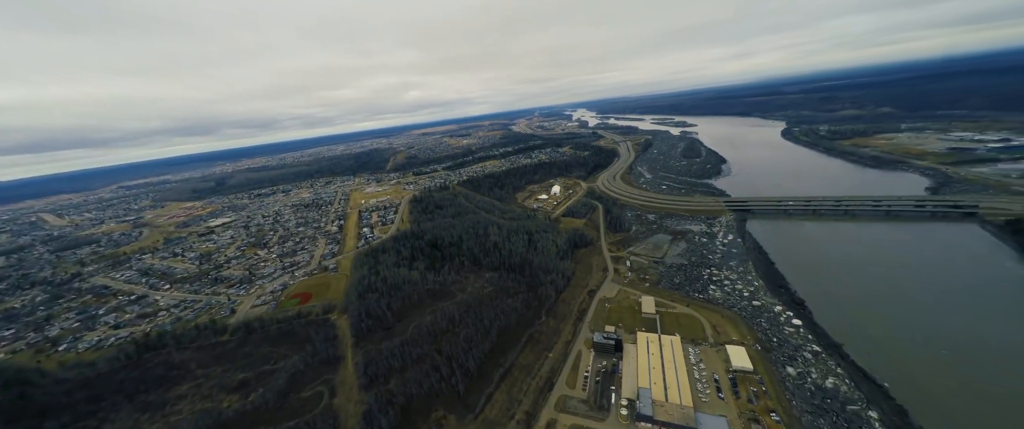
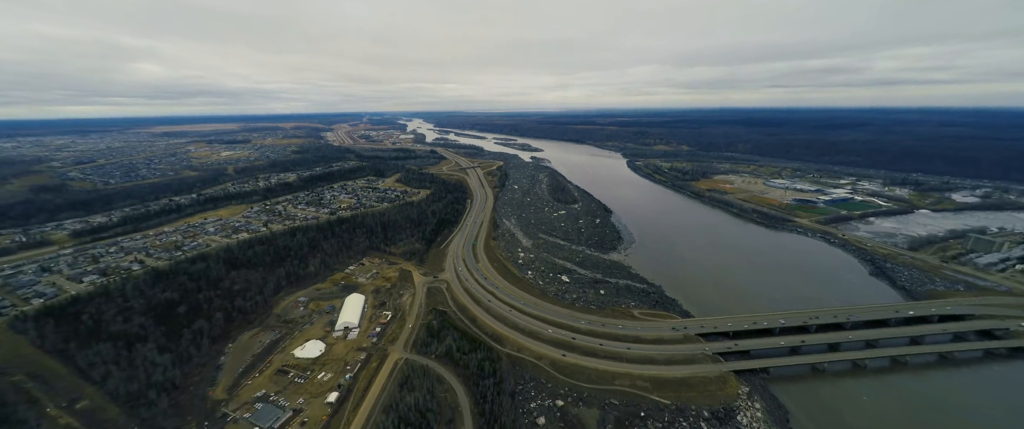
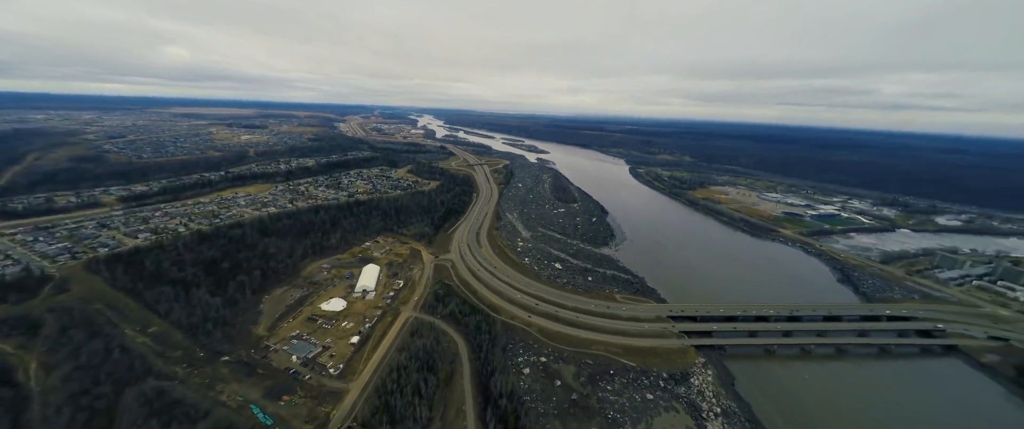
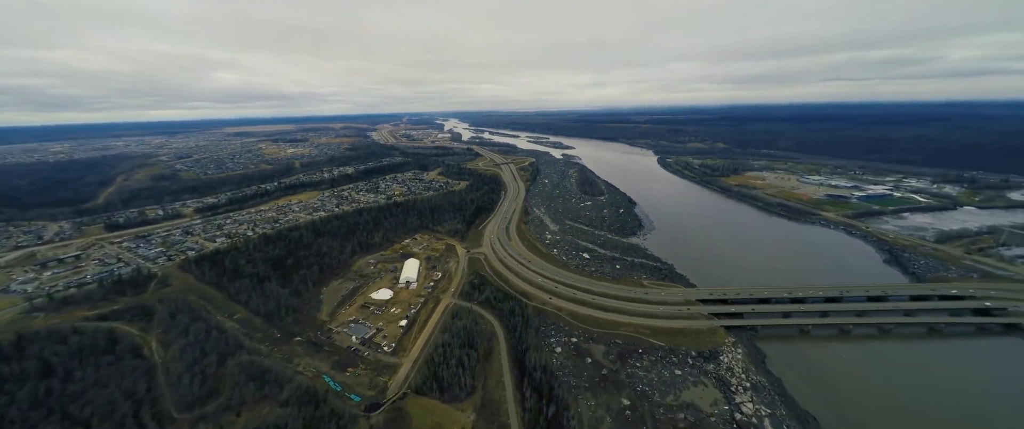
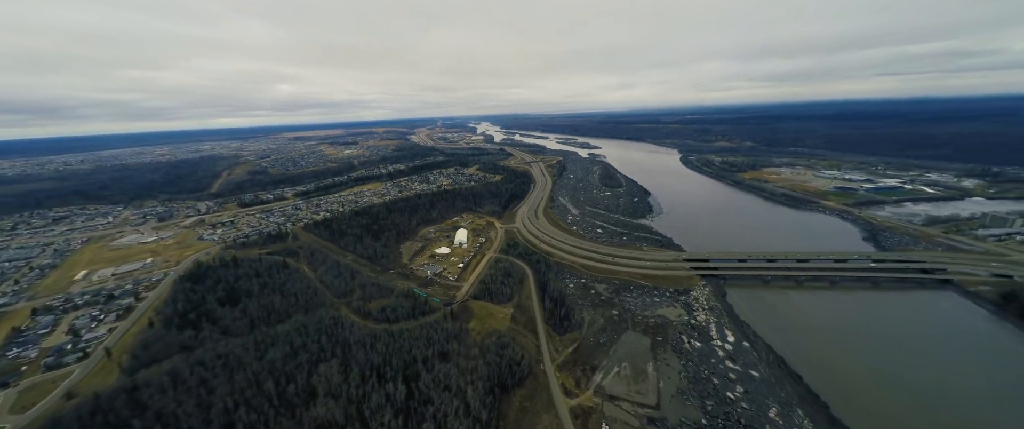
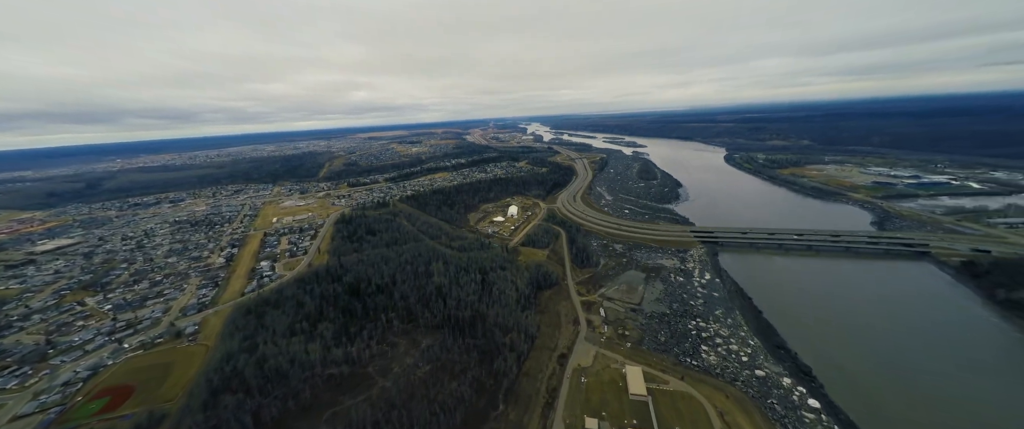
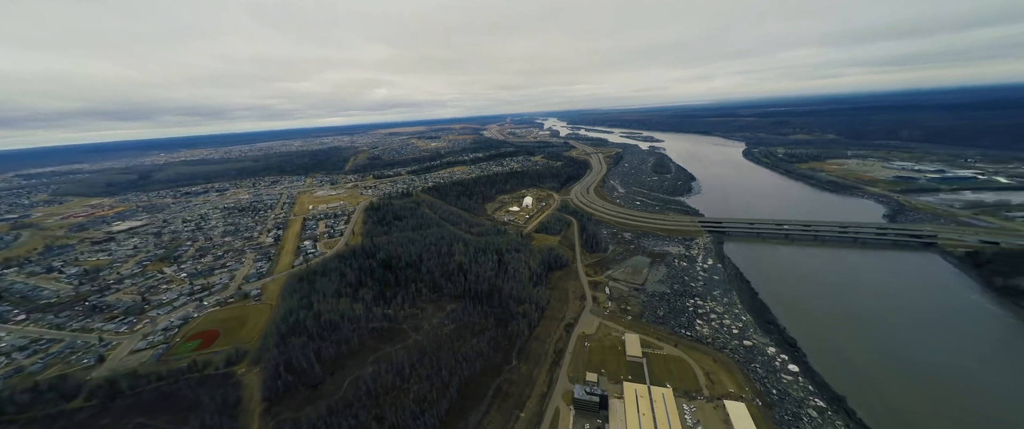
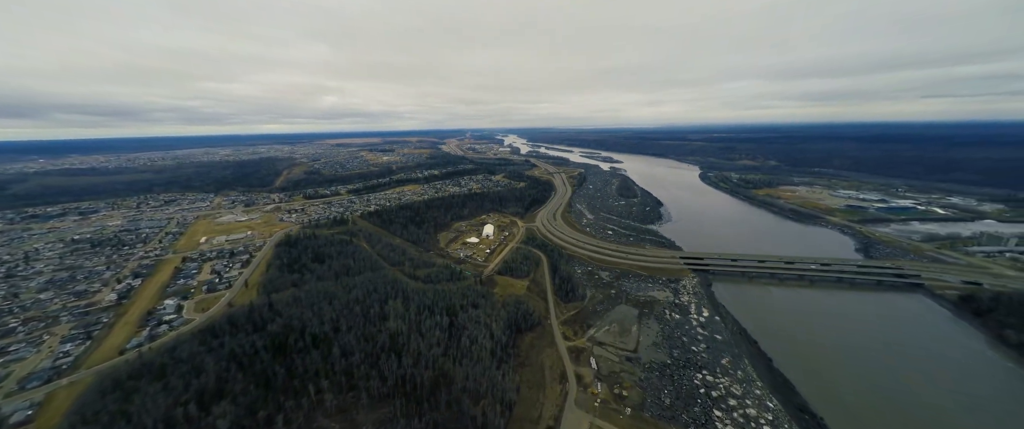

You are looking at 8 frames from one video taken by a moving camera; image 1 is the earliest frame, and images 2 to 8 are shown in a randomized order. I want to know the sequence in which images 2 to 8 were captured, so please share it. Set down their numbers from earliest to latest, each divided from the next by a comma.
7, 6, 8, 5, 4, 3, 2
